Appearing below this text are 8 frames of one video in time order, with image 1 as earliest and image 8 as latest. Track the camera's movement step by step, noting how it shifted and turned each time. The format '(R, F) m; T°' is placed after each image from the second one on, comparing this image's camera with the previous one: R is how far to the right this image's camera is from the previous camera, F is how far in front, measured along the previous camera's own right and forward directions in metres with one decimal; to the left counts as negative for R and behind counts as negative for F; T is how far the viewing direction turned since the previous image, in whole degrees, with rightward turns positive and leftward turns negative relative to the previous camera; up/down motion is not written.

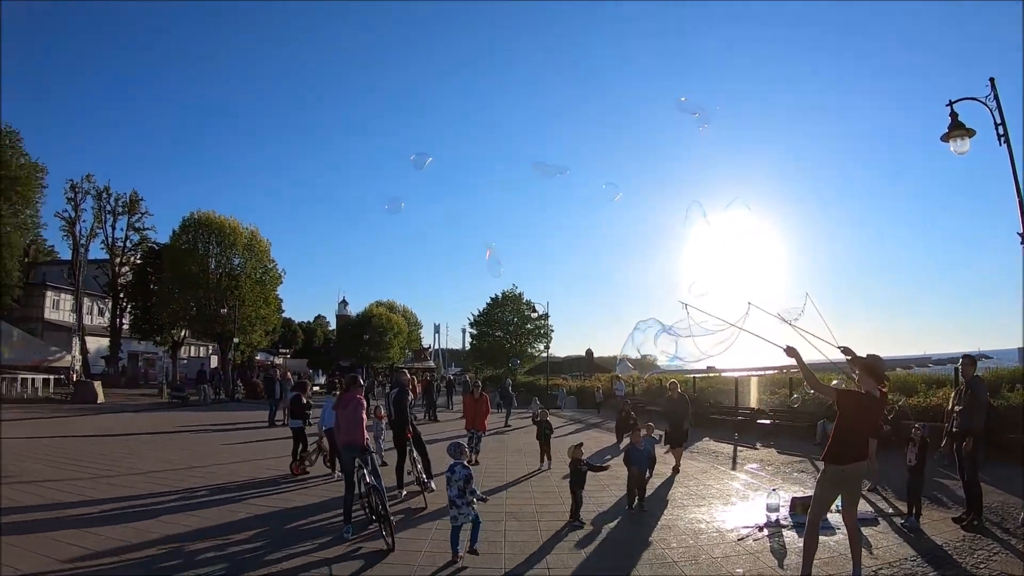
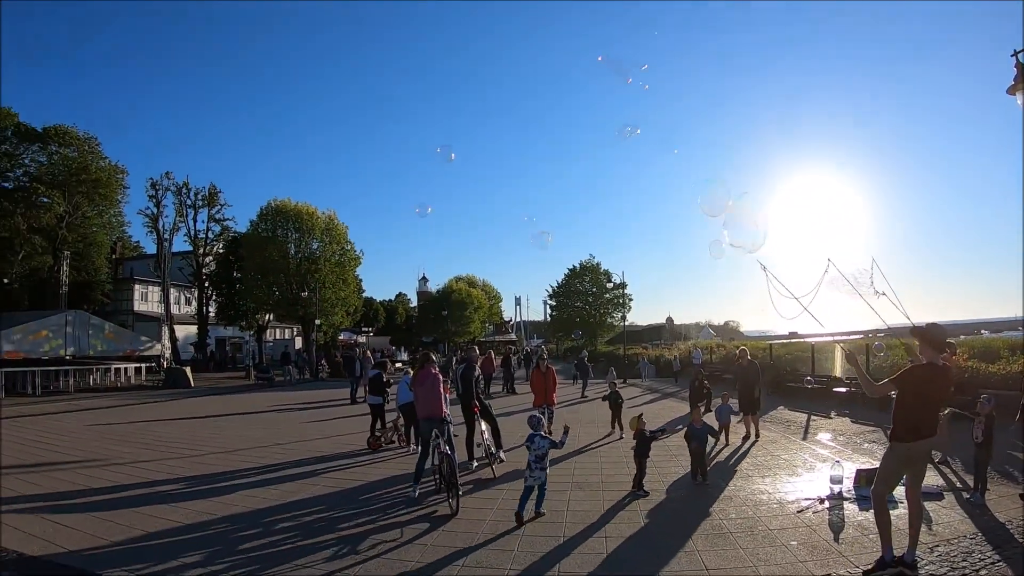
(+0.3, -0.2) m; -8°
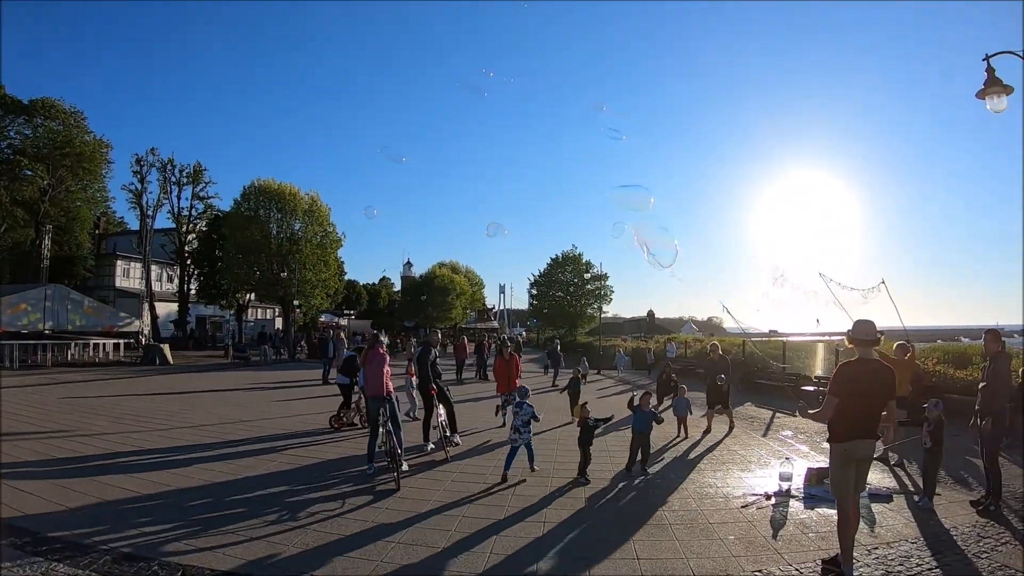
(+0.4, +0.2) m; +2°
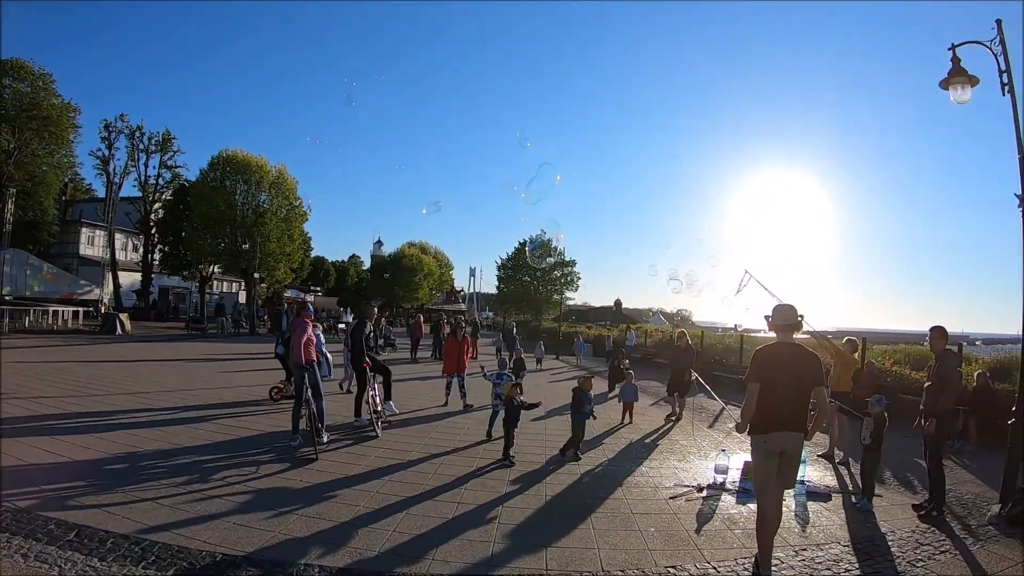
(+0.4, +0.5) m; +3°
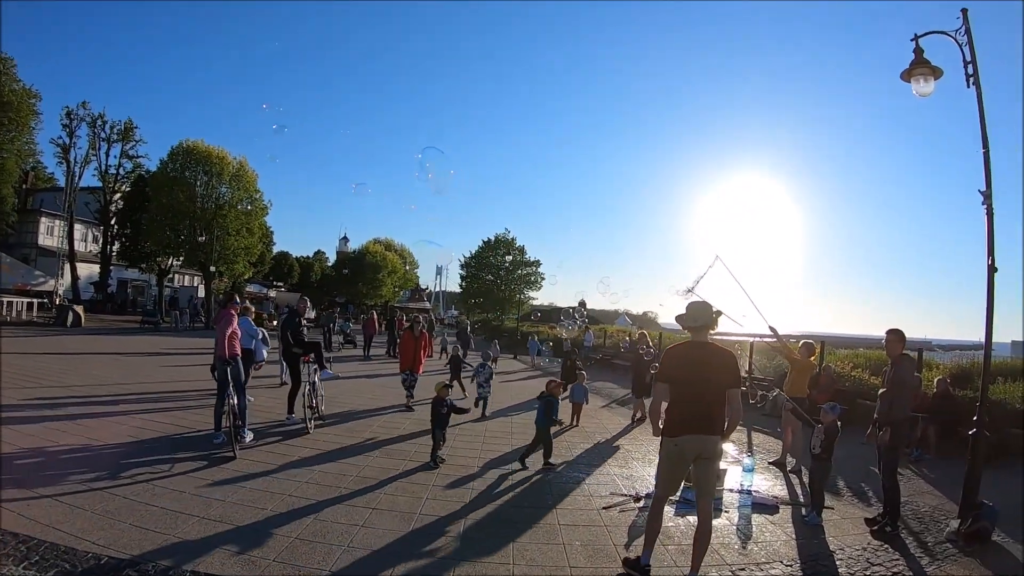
(+0.4, +0.6) m; +3°
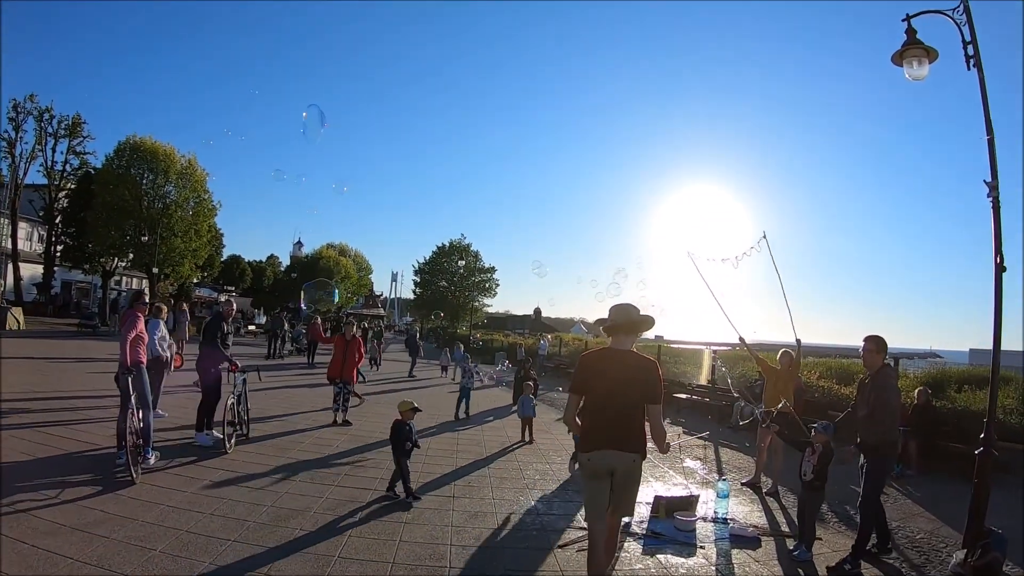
(+0.1, +0.8) m; +4°
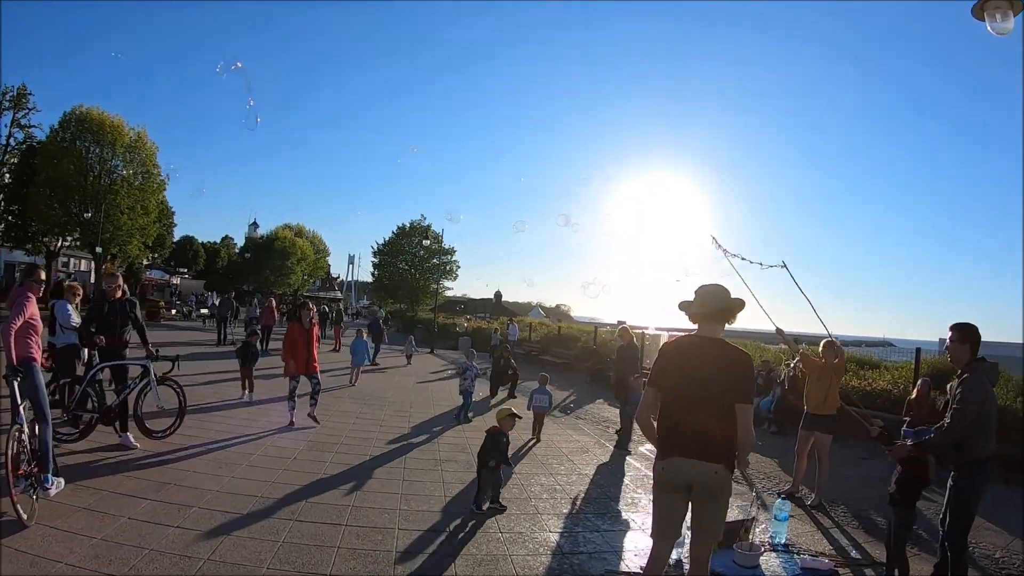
(-0.4, +1.1) m; +4°
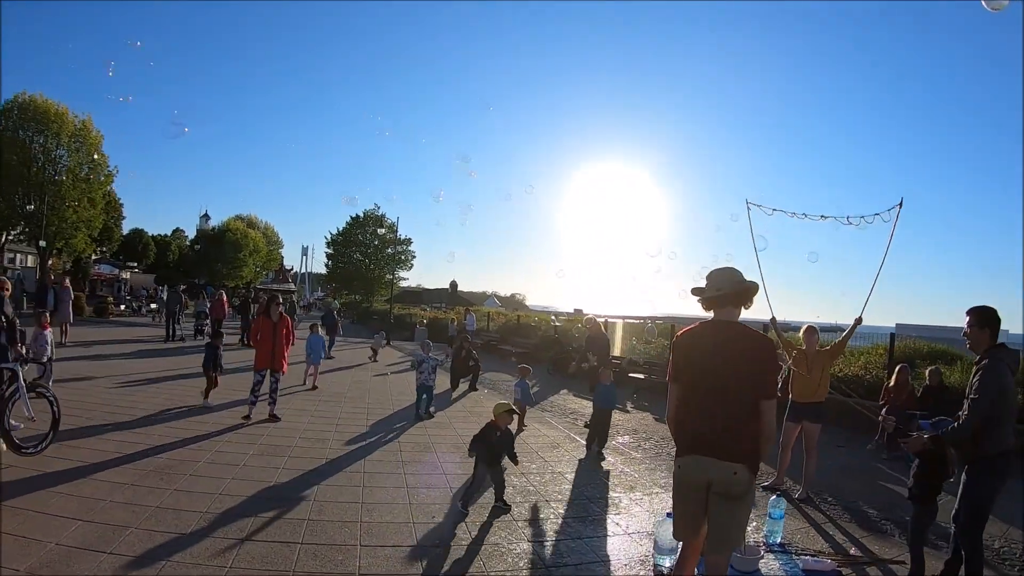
(-0.1, +0.4) m; +4°
